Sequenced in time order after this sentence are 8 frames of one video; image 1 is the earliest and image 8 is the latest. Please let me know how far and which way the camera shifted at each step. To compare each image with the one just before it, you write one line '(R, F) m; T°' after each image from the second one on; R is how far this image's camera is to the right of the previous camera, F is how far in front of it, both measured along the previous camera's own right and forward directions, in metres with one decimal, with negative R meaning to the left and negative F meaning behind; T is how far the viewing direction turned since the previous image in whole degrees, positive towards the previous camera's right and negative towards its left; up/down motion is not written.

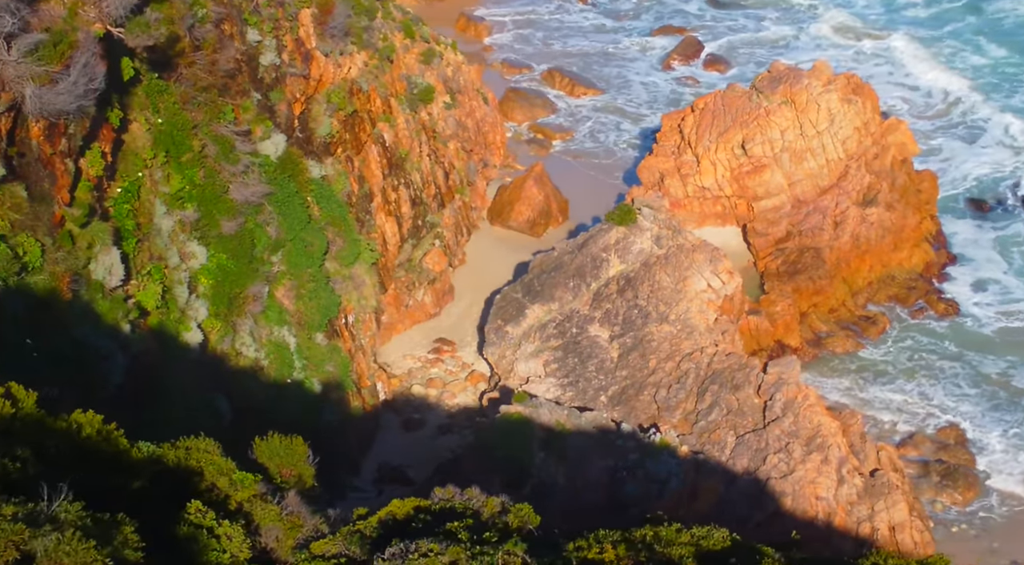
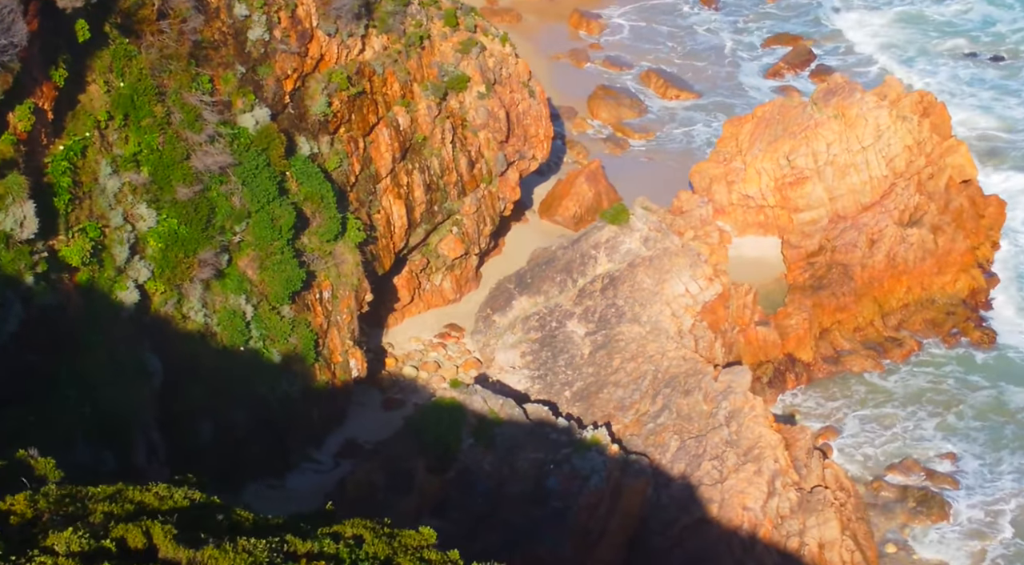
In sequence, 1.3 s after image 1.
(+2.2, +0.1) m; -5°
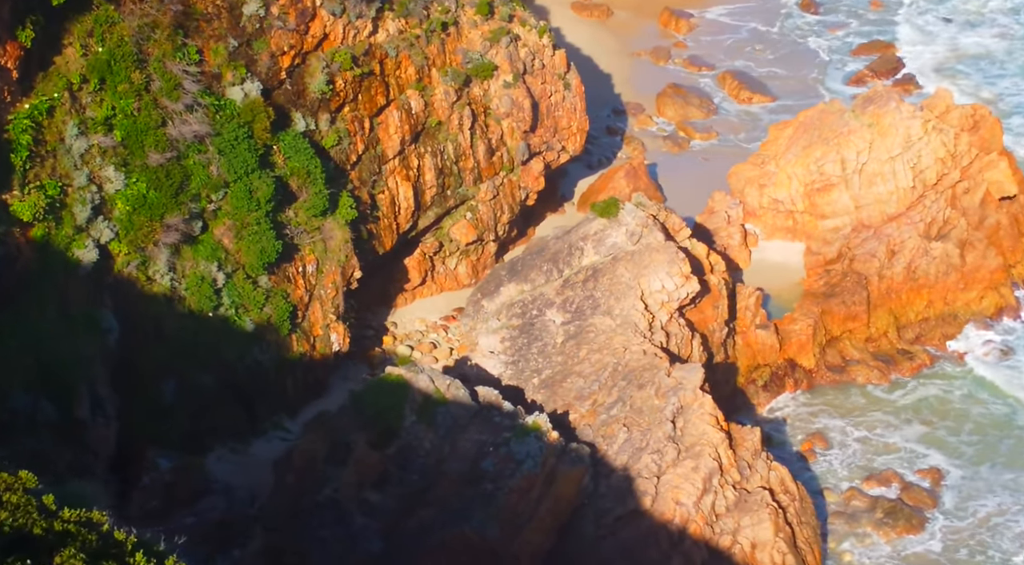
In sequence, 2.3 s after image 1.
(+1.8, -0.1) m; -4°
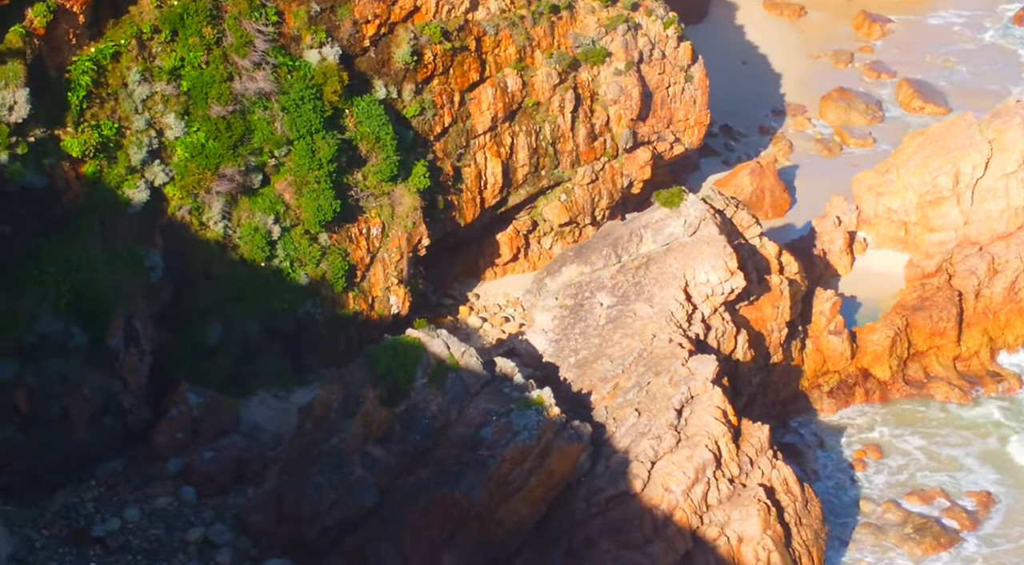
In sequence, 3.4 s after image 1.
(+2.2, -0.2) m; -8°
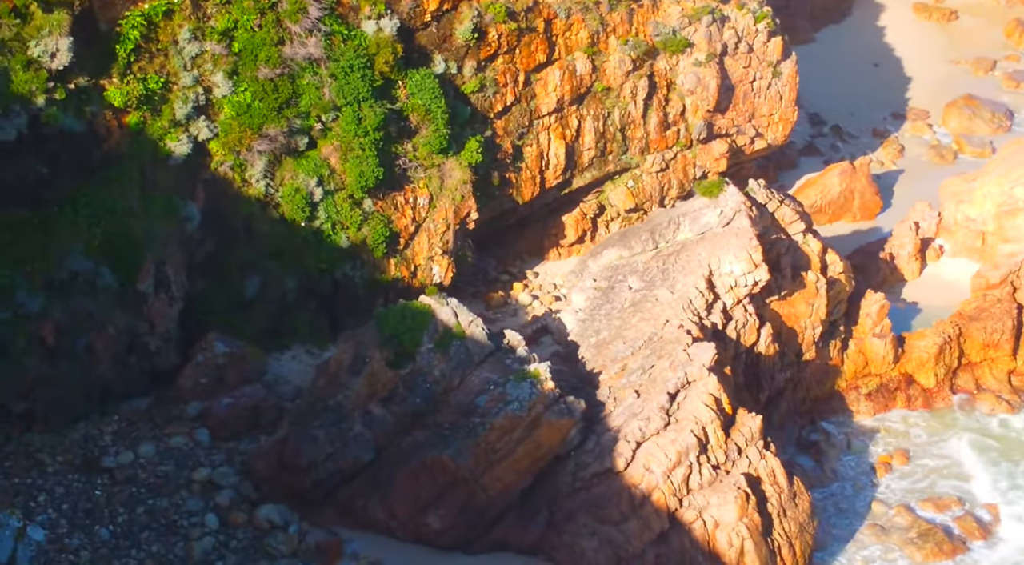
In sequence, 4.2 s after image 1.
(+1.6, -0.2) m; -6°
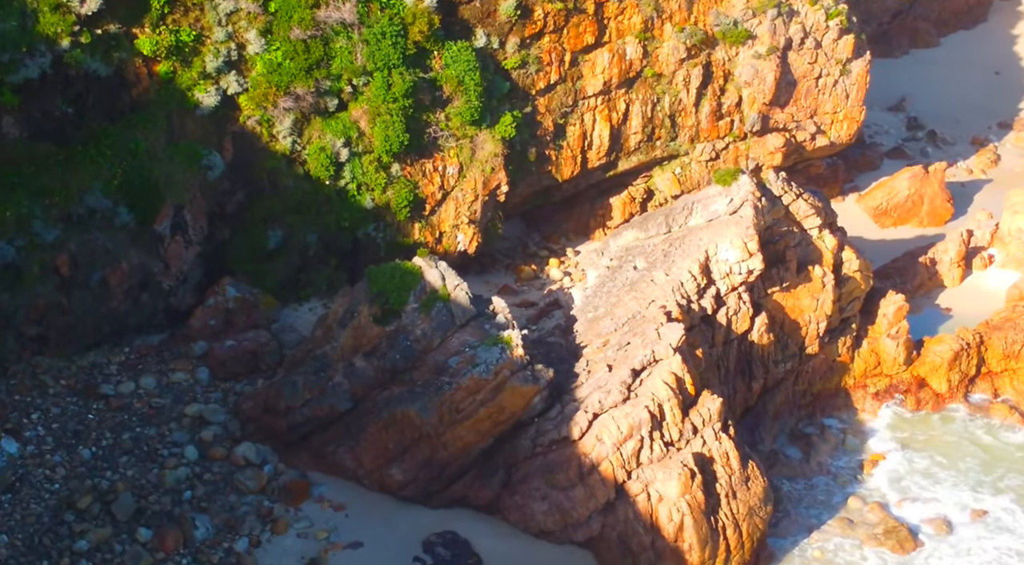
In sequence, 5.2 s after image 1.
(+1.7, -0.3) m; -5°
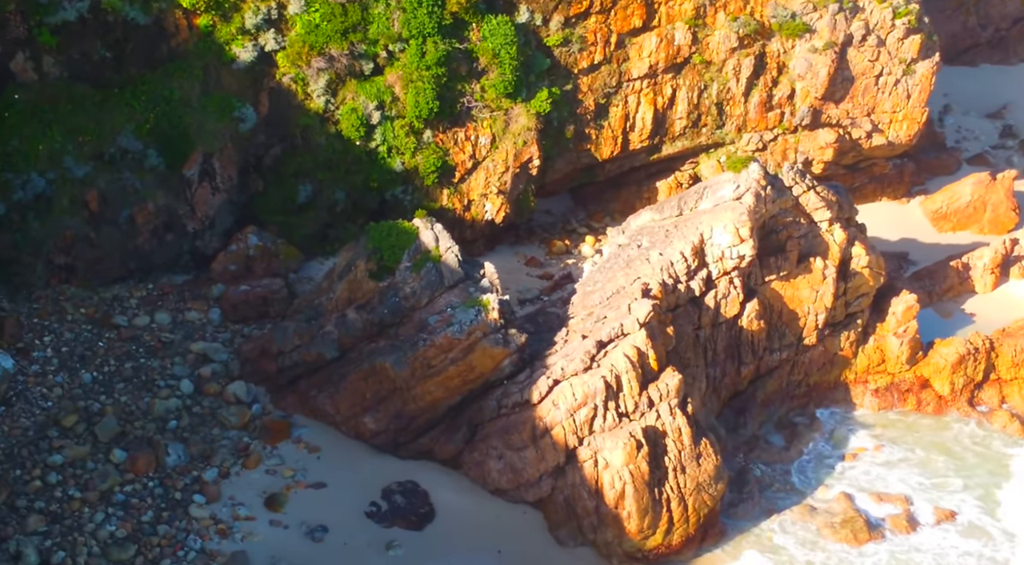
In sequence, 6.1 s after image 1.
(+1.7, -0.4) m; -5°
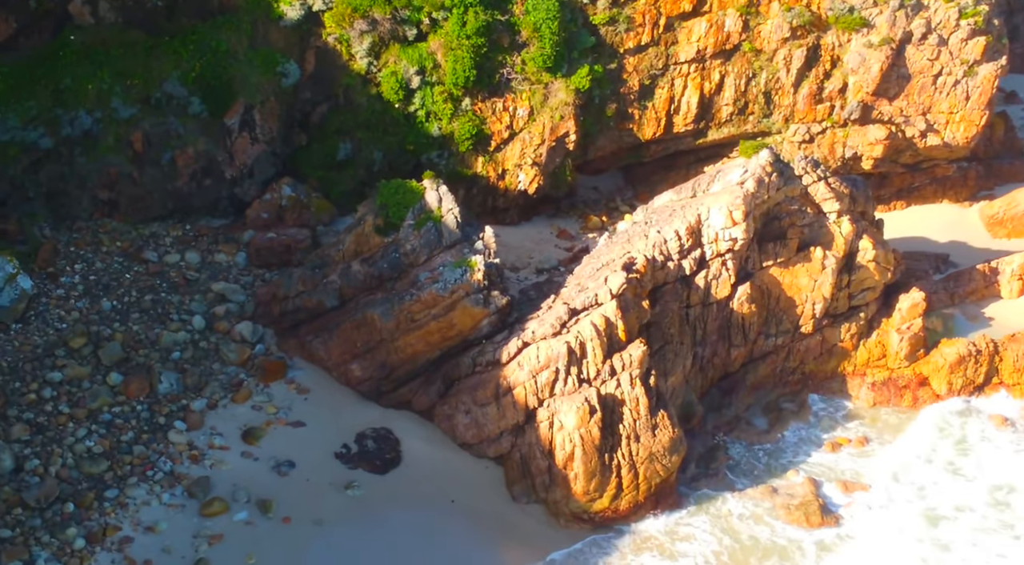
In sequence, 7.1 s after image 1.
(+1.6, -0.6) m; -5°
